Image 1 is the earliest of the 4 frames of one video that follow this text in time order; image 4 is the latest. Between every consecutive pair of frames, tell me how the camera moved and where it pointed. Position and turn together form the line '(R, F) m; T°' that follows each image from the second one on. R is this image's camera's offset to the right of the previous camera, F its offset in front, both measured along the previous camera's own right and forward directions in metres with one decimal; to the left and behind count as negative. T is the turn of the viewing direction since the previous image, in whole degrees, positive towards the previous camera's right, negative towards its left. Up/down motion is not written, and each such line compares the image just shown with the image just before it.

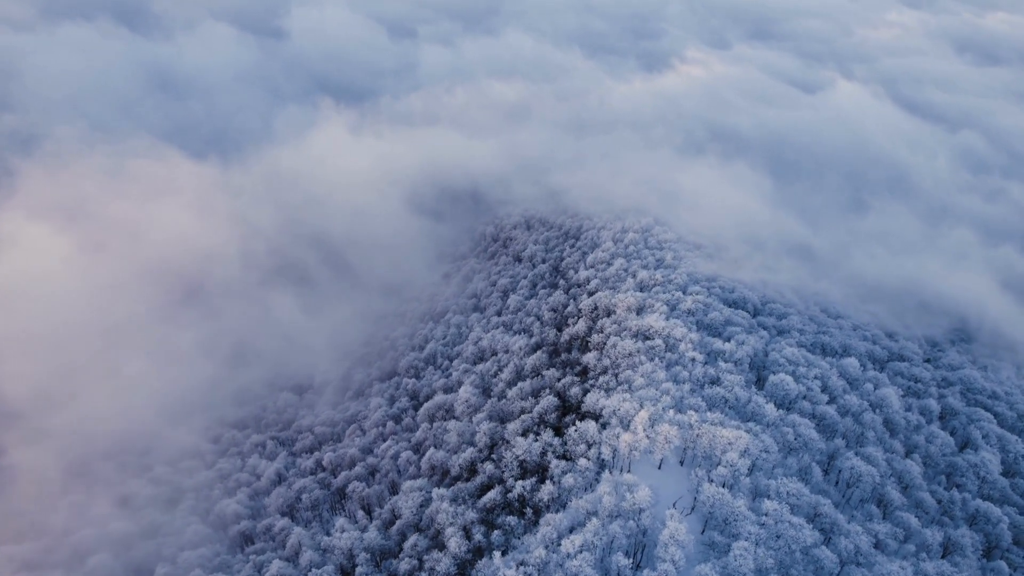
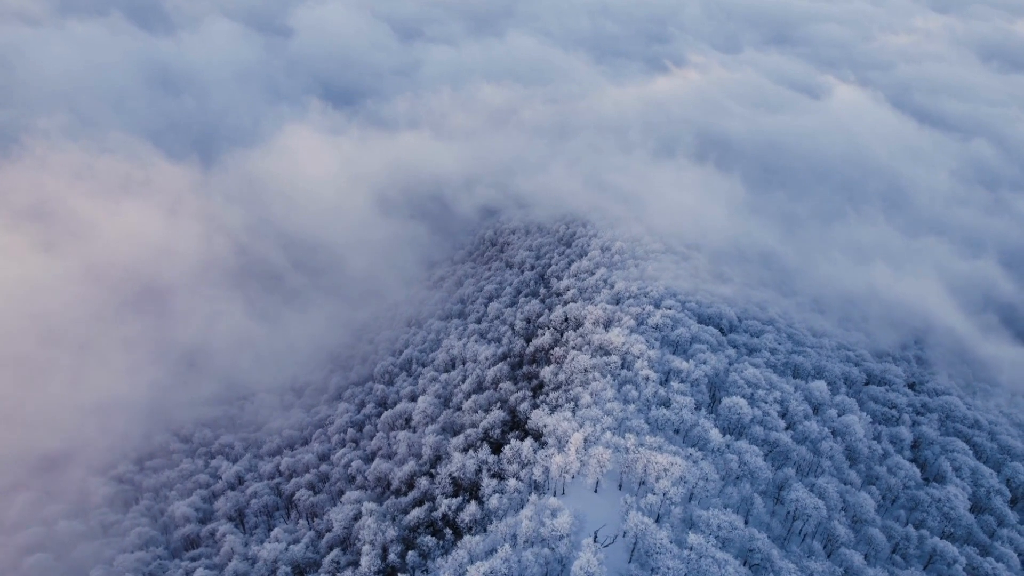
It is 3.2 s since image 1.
(+14.2, +2.6) m; -2°
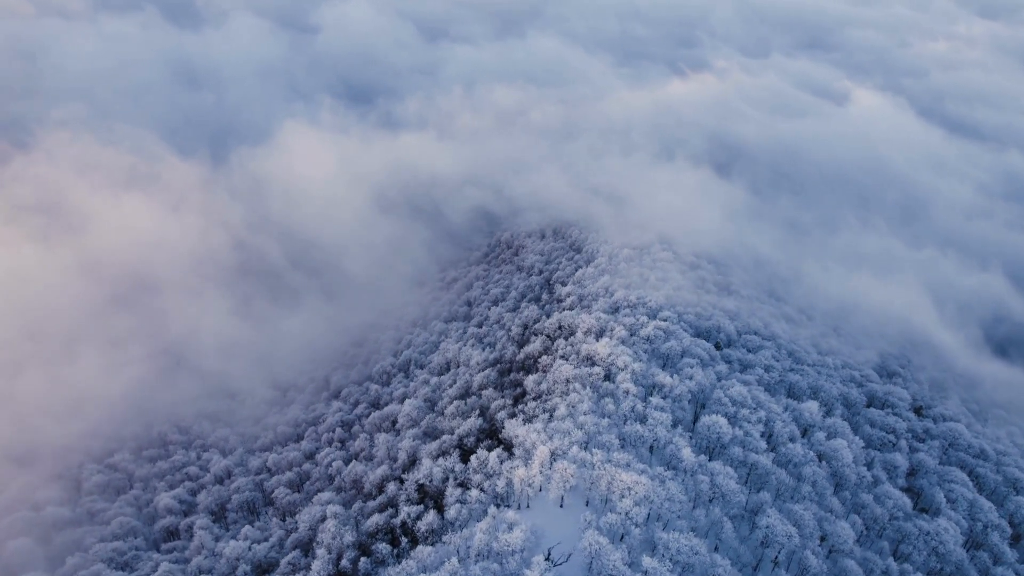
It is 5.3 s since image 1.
(+9.6, +1.5) m; -3°
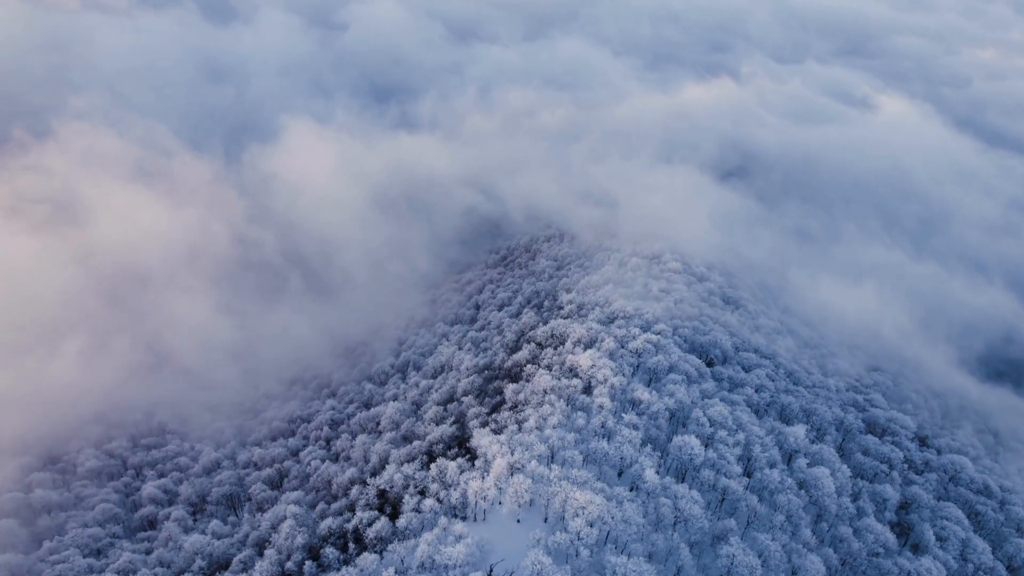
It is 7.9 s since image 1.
(+11.1, +1.9) m; -3°
